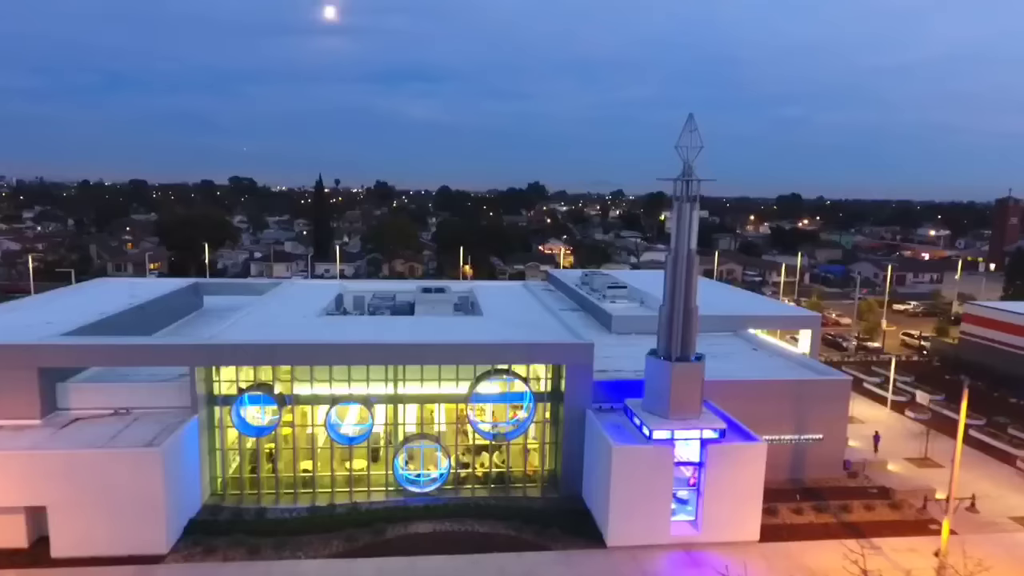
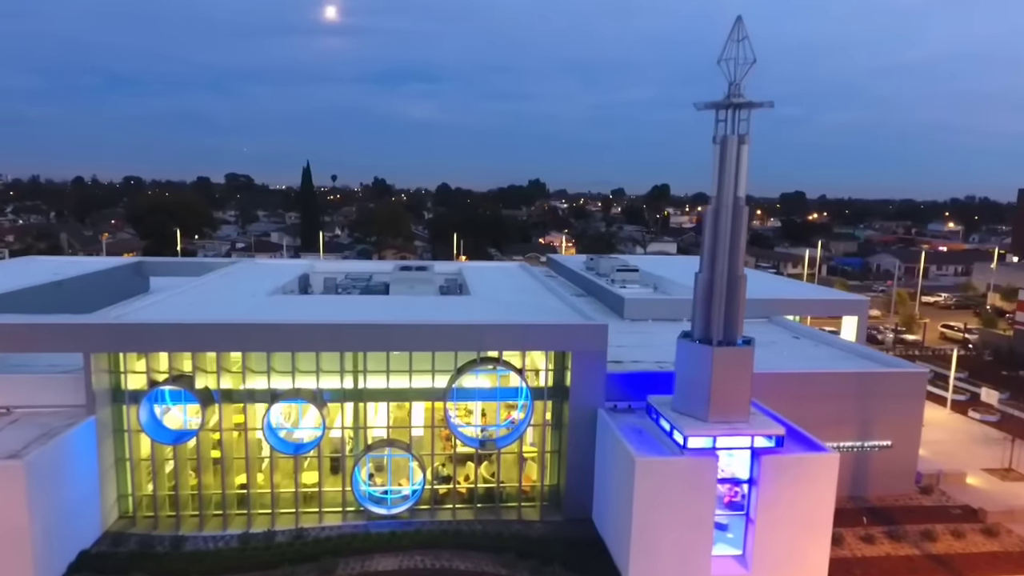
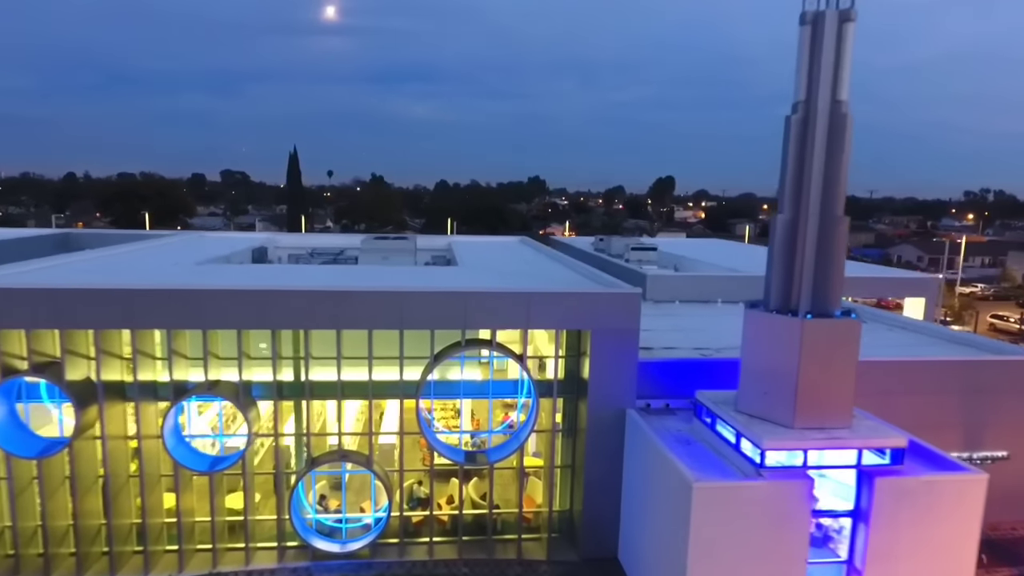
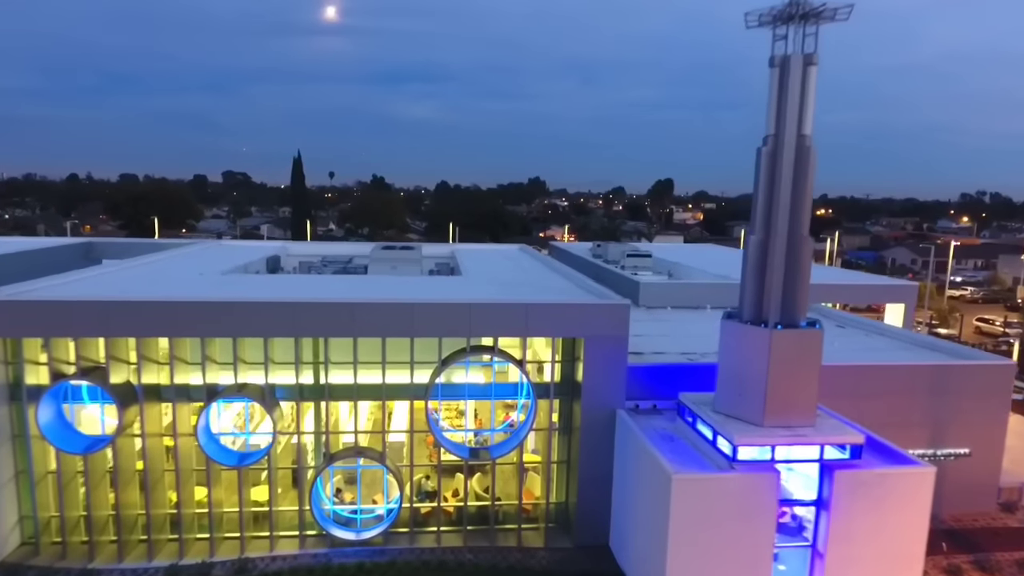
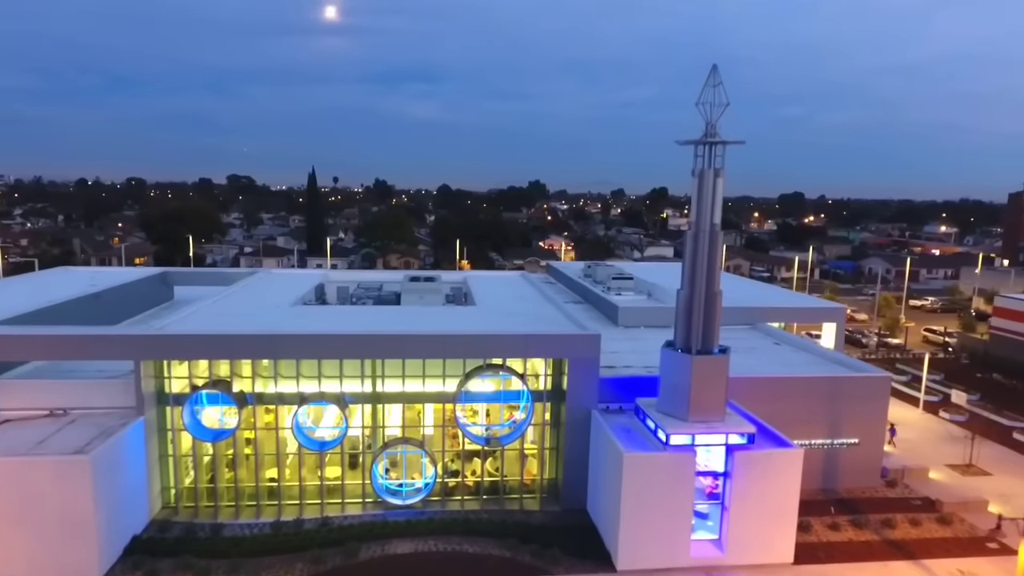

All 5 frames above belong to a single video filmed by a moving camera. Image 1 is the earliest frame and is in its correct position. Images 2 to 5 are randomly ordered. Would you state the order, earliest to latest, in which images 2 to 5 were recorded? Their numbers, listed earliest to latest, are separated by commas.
5, 2, 4, 3
